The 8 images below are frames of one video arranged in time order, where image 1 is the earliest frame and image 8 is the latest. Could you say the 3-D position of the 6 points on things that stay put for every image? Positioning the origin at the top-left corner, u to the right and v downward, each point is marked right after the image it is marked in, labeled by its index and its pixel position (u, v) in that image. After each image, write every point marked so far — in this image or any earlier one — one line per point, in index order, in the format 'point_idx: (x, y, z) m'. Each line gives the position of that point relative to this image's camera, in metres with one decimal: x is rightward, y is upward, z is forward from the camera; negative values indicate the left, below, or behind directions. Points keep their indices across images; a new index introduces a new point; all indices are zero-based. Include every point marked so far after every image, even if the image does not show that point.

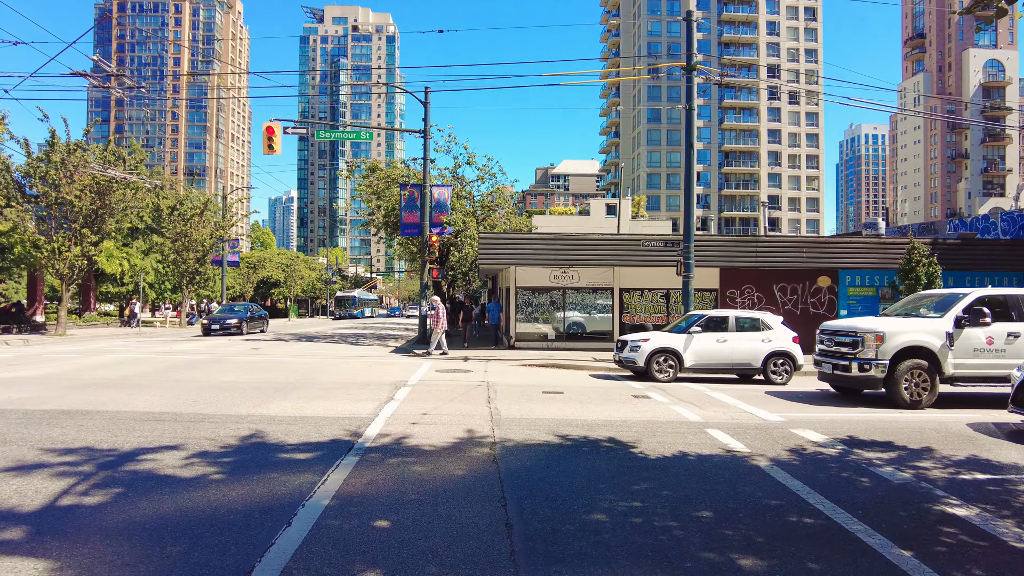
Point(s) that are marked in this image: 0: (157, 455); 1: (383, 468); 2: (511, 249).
0: (-3.2, -1.5, +5.9) m
1: (-1.1, -1.6, +5.8) m
2: (+0.1, +1.2, +19.8) m
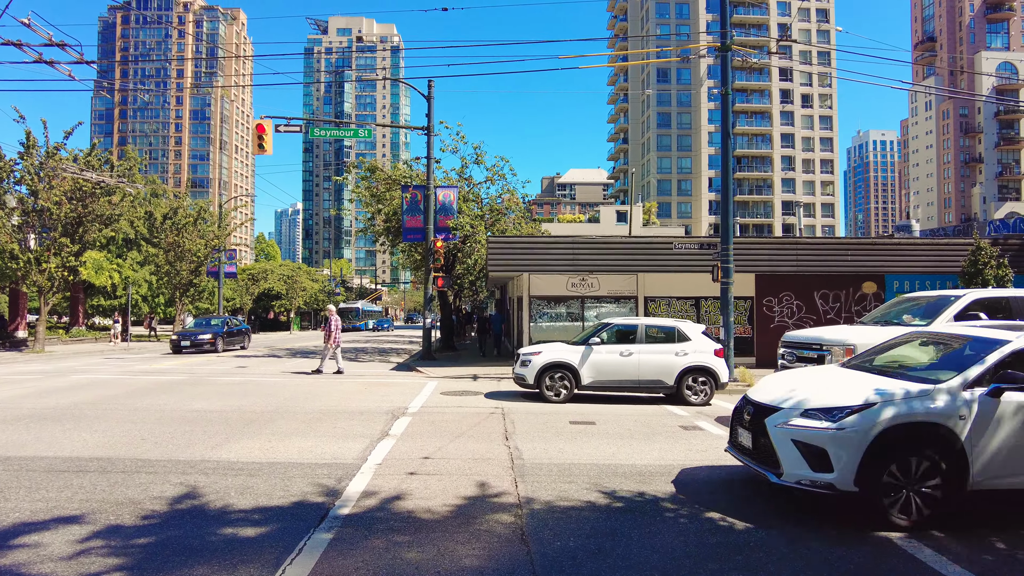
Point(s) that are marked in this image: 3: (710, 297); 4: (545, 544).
0: (-3.0, -1.6, +4.2) m
1: (-0.9, -1.6, +4.0) m
2: (+0.4, +1.0, +18.0) m
3: (+5.6, -0.3, +18.3) m
4: (+0.2, -1.7, +4.3) m
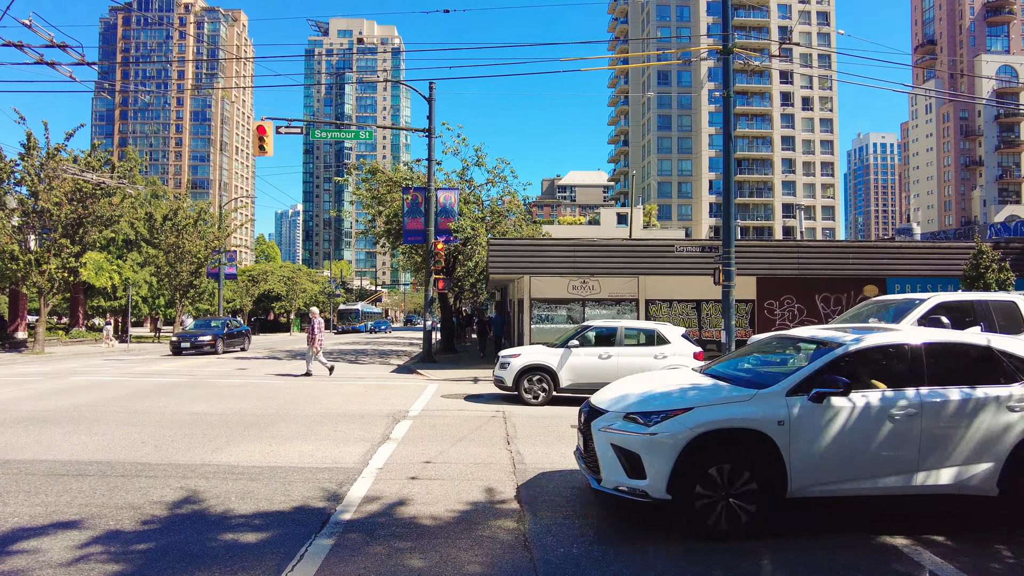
0: (-3.0, -1.6, +4.1) m
1: (-0.9, -1.7, +4.0) m
2: (+0.5, +0.9, +18.0) m
3: (+5.6, -0.3, +18.3) m
4: (+0.2, -1.7, +4.3) m
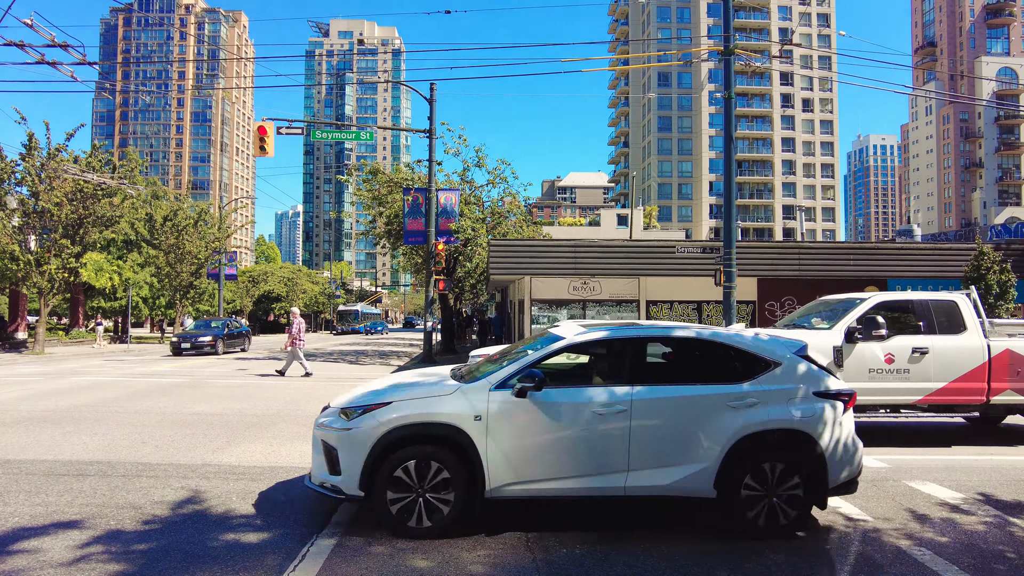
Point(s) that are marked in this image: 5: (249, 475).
0: (-3.0, -1.6, +4.1) m
1: (-0.9, -1.7, +4.0) m
2: (+0.5, +0.9, +18.0) m
3: (+5.6, -0.4, +18.2) m
4: (+0.3, -1.7, +4.2) m
5: (-2.4, -1.7, +5.9) m
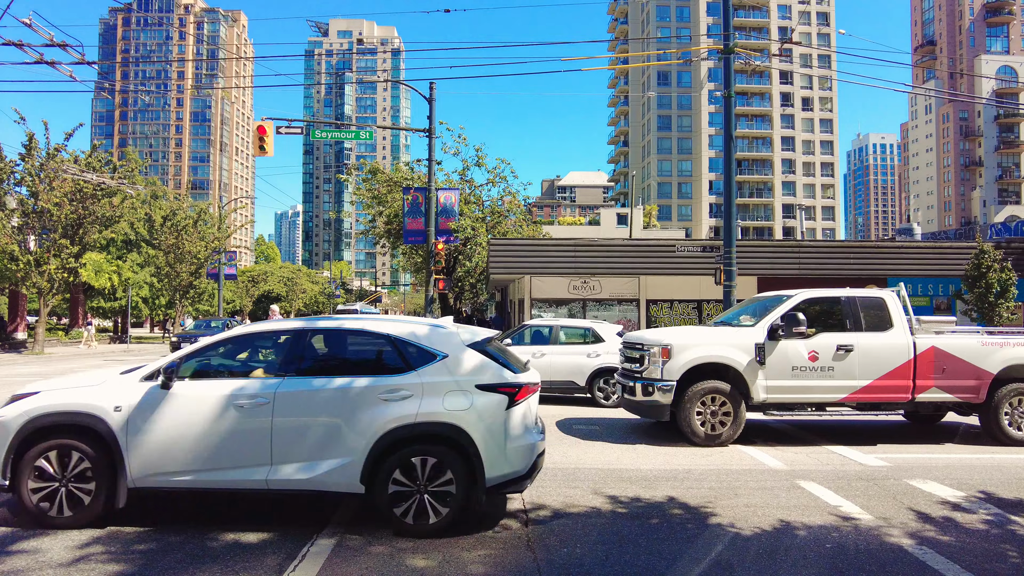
0: (-2.9, -1.6, +4.1) m
1: (-0.9, -1.7, +4.0) m
2: (+0.5, +0.9, +18.0) m
3: (+5.6, -0.3, +18.2) m
4: (+0.3, -1.7, +4.2) m
5: (-2.4, -1.7, +5.9) m
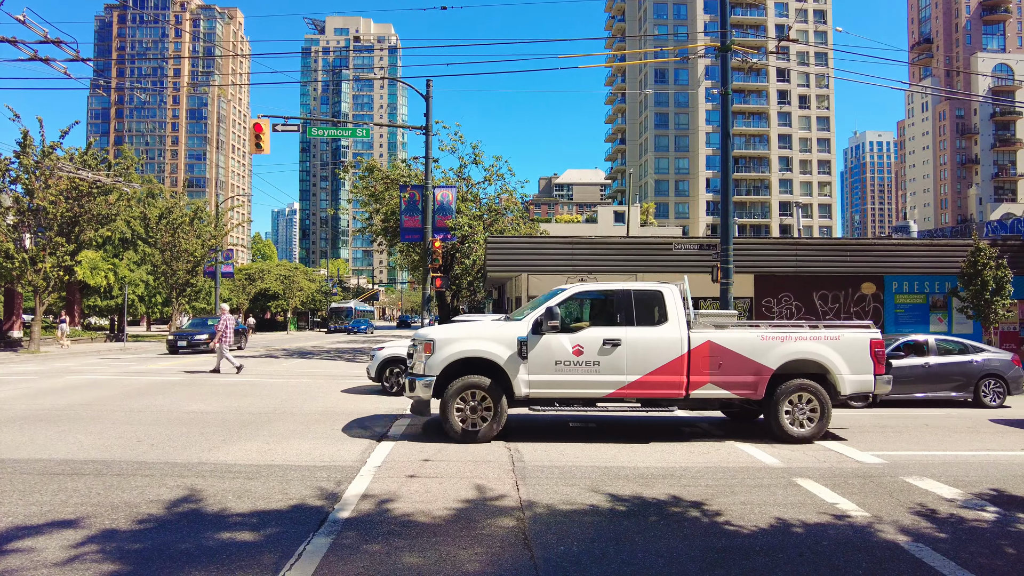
0: (-3.0, -1.6, +4.1) m
1: (-0.9, -1.7, +4.0) m
2: (+0.4, +0.9, +17.9) m
3: (+5.5, -0.3, +18.2) m
4: (+0.2, -1.7, +4.2) m
5: (-2.4, -1.7, +5.9) m
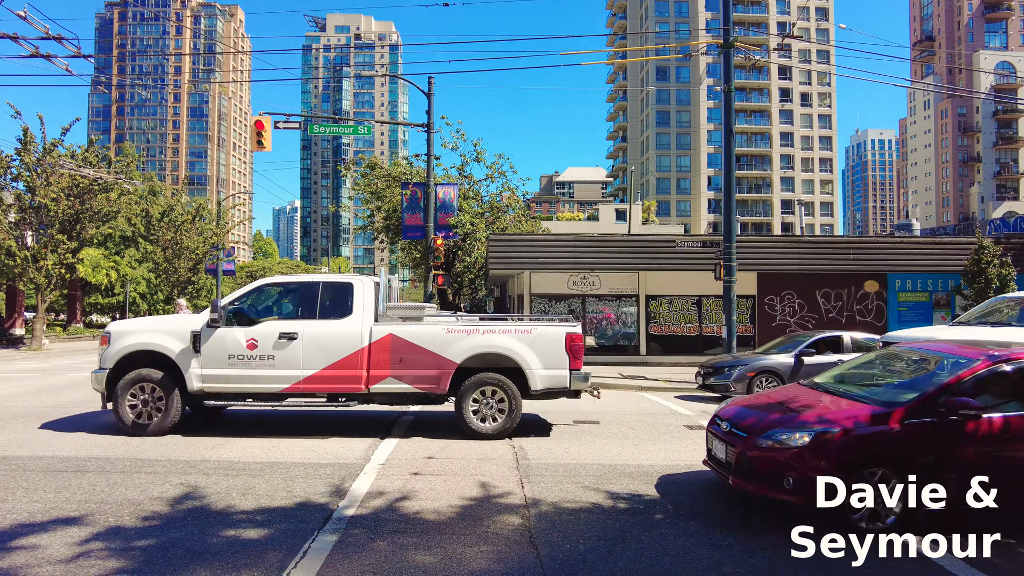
0: (-2.9, -1.6, +4.1) m
1: (-0.8, -1.6, +3.9) m
2: (+0.4, +1.0, +17.9) m
3: (+5.6, -0.2, +18.2) m
4: (+0.3, -1.7, +4.2) m
5: (-2.4, -1.6, +5.9) m
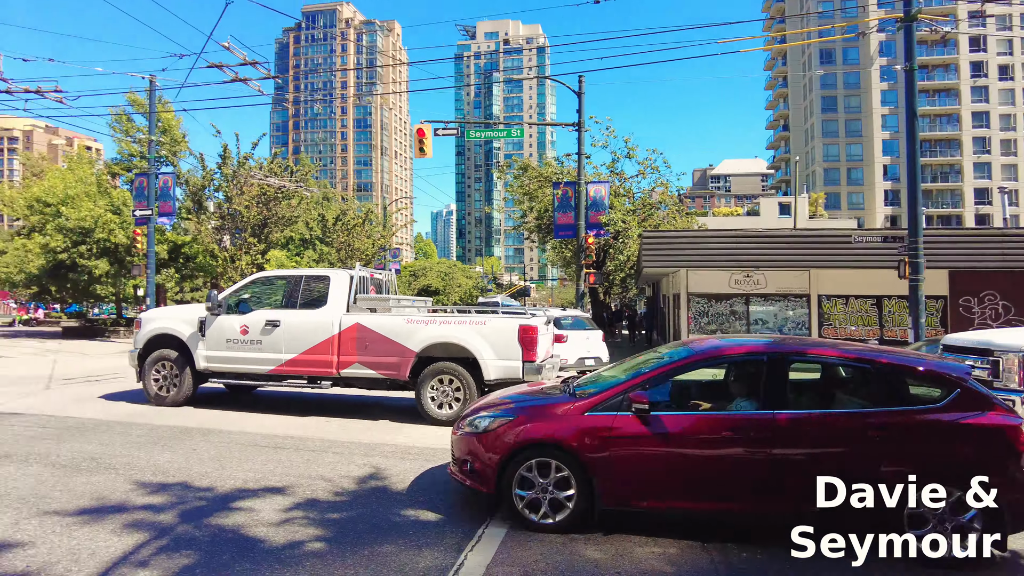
0: (-1.8, -1.5, +4.6) m
1: (+0.2, -1.6, +4.0) m
2: (+4.6, +1.0, +17.3) m
3: (+9.6, -0.2, +16.5) m
4: (+1.3, -1.6, +4.0) m
5: (-0.9, -1.6, +6.2) m
